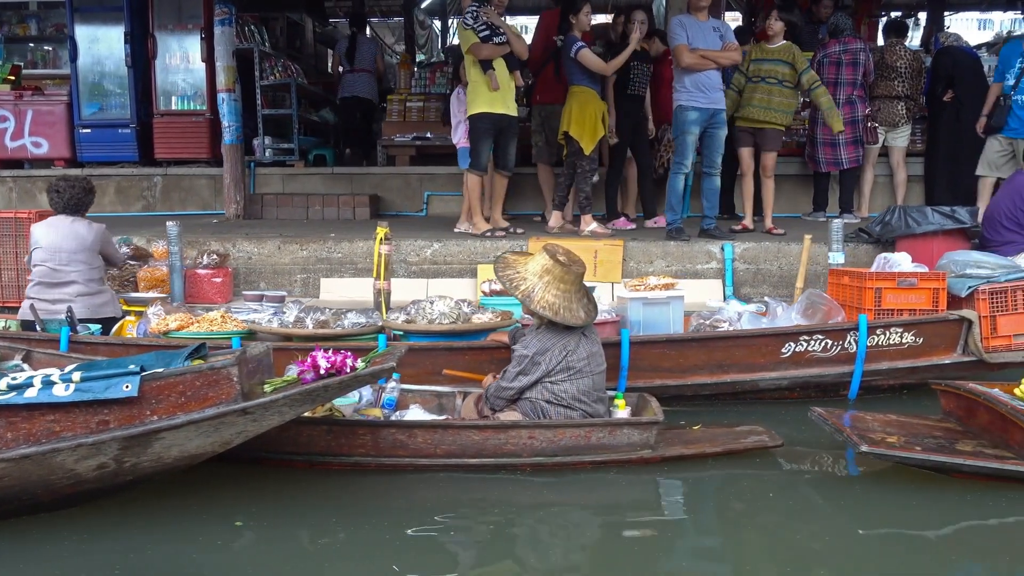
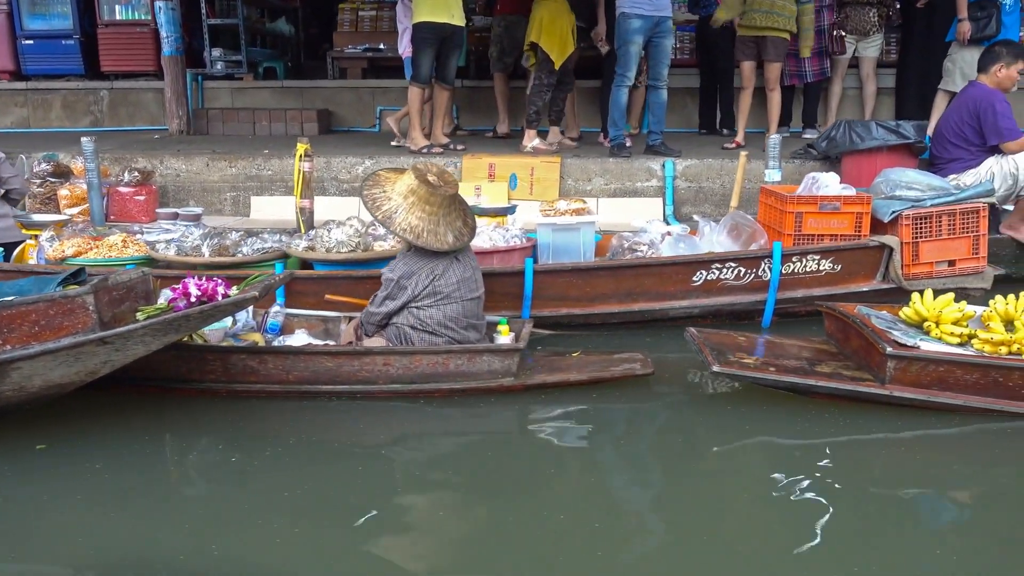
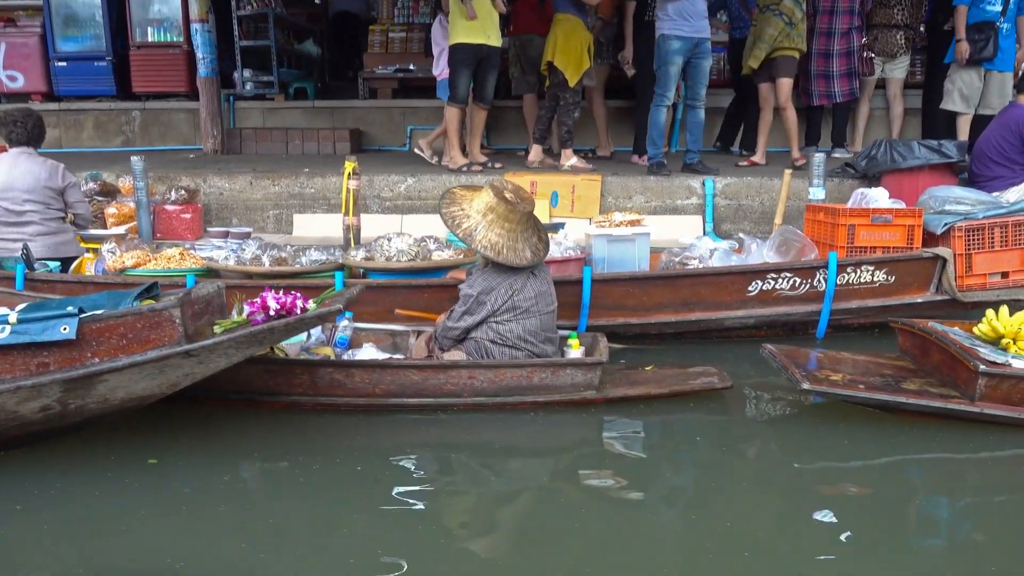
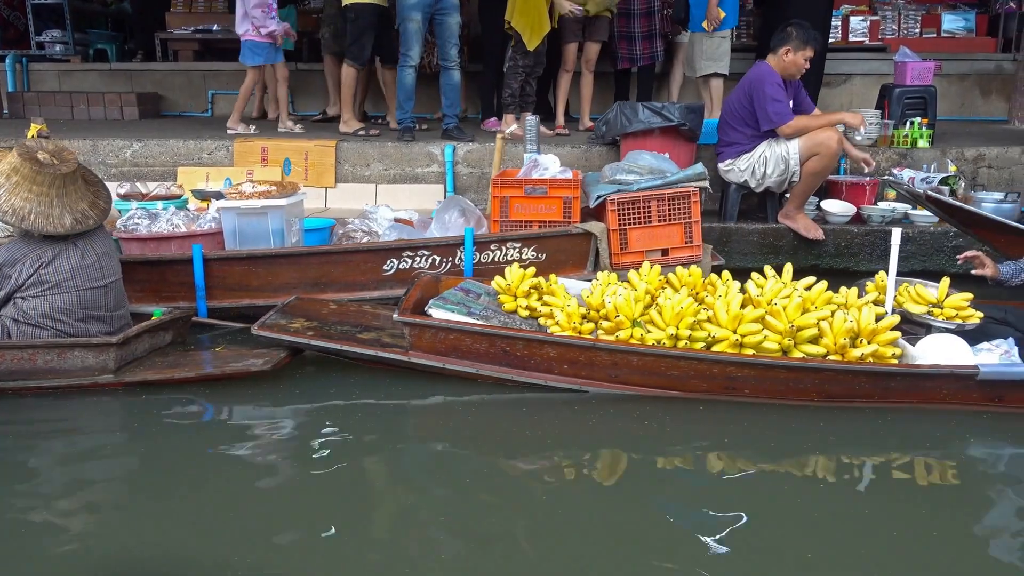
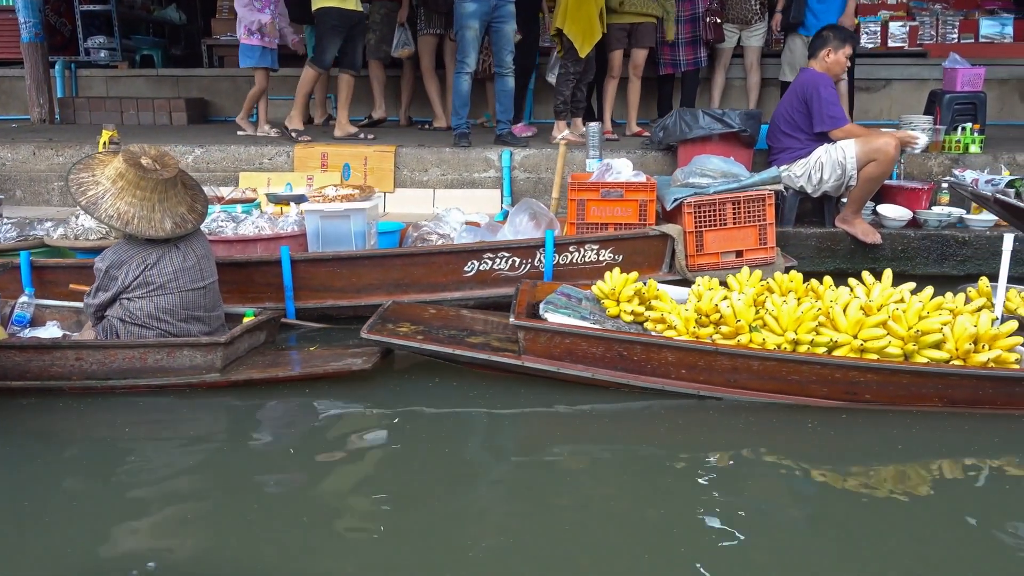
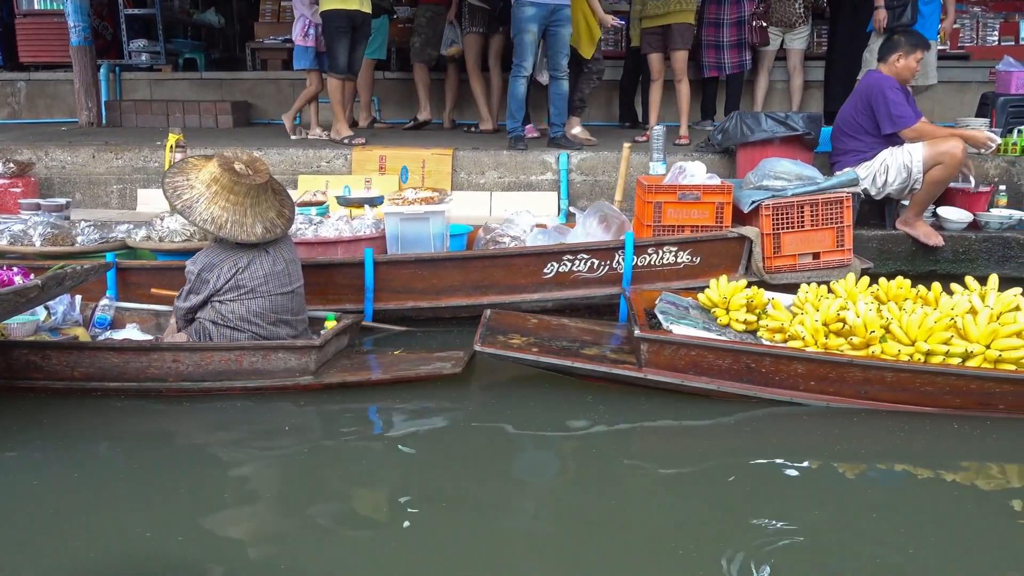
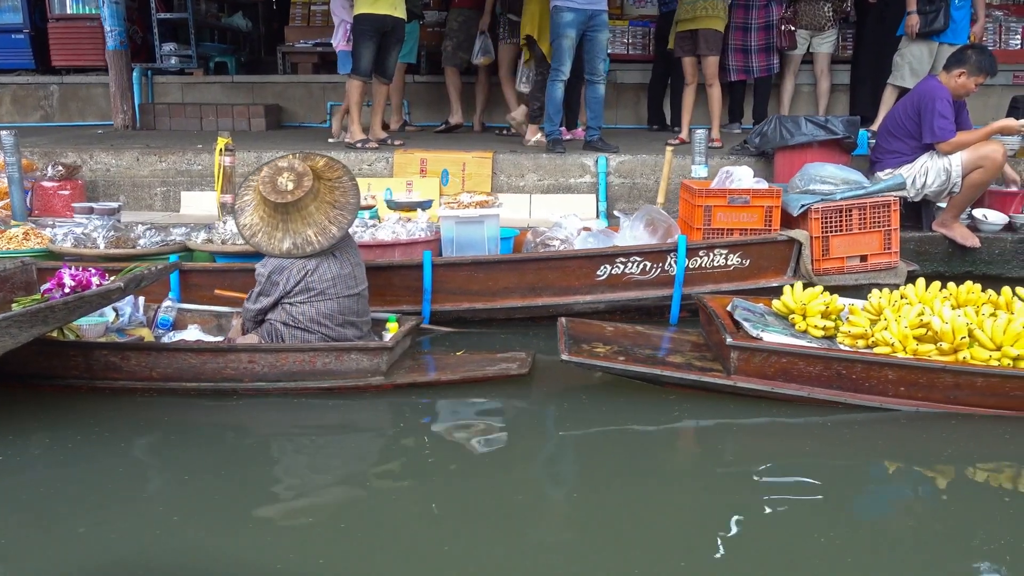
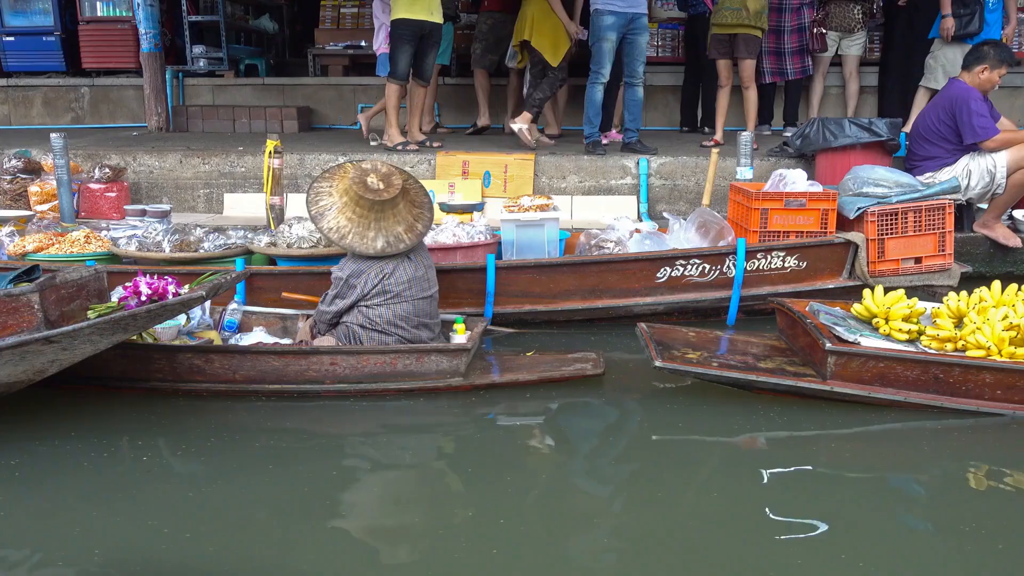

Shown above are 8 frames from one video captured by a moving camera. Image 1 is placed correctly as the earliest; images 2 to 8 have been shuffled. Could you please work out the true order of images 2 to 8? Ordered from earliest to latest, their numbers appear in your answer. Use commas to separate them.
3, 2, 8, 7, 6, 5, 4
